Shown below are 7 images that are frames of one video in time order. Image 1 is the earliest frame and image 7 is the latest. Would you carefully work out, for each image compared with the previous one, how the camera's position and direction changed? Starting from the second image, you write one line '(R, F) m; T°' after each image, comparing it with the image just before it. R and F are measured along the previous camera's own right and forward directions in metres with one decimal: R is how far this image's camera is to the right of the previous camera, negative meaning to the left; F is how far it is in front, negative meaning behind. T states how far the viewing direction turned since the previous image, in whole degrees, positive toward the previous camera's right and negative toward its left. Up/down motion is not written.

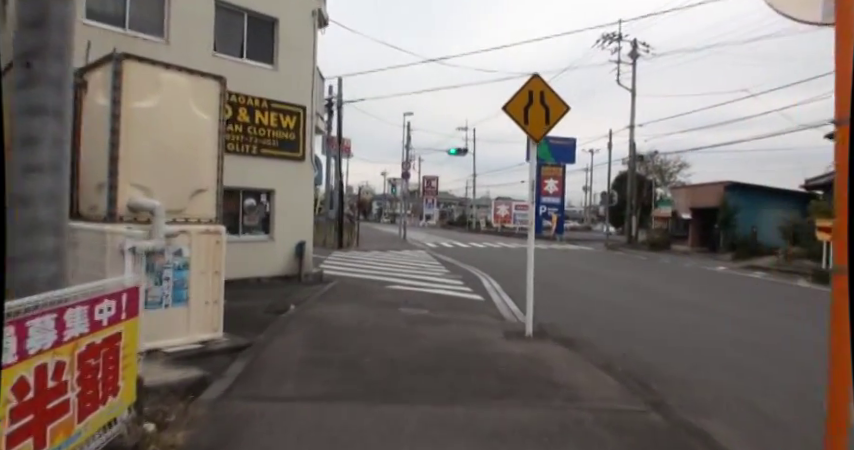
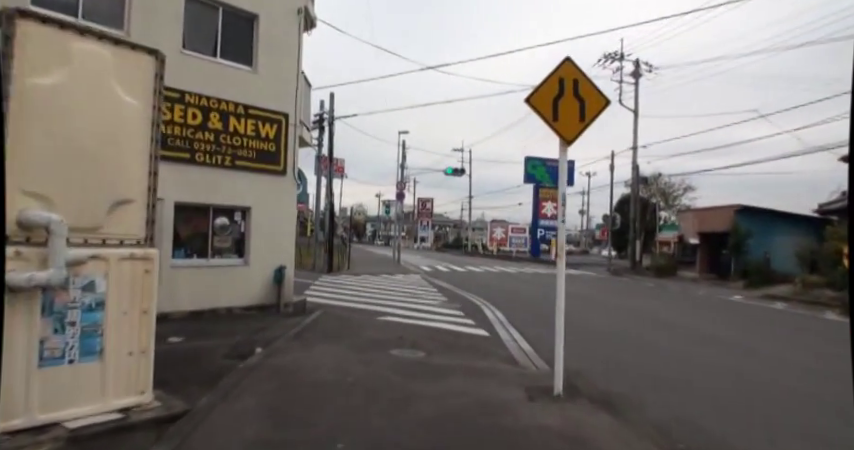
(-0.1, +1.6) m; +1°
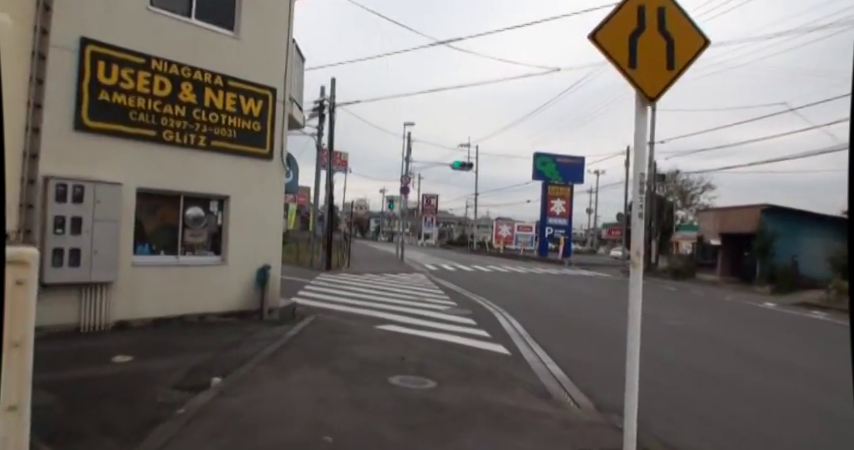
(-0.1, +1.6) m; 0°
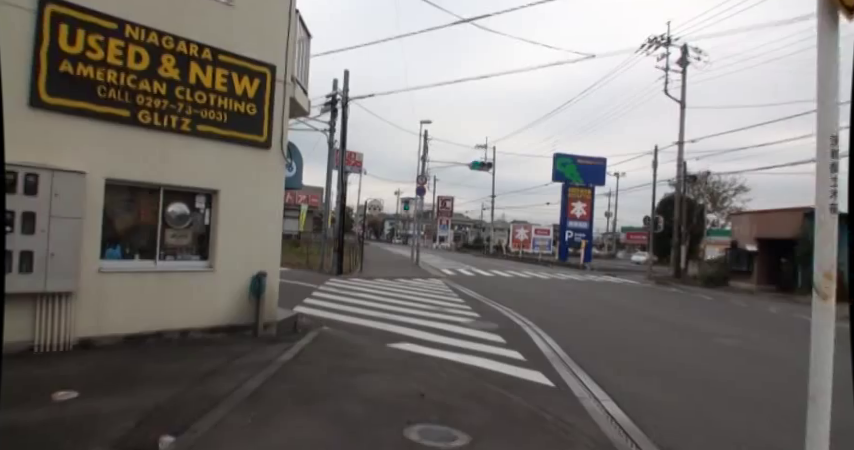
(-0.2, +1.5) m; -2°
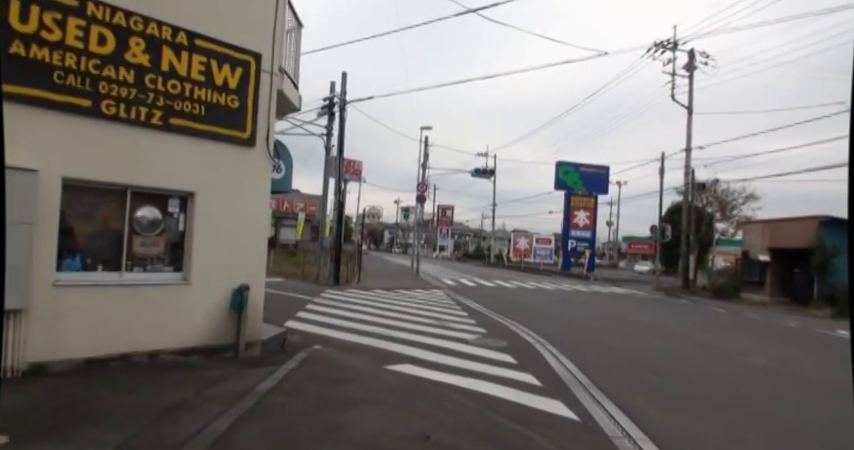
(-0.1, +0.9) m; 0°
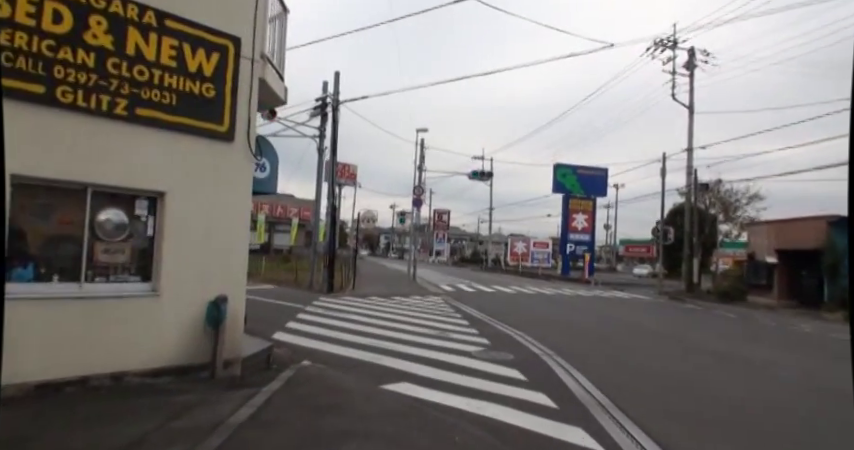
(-0.1, +0.8) m; 0°
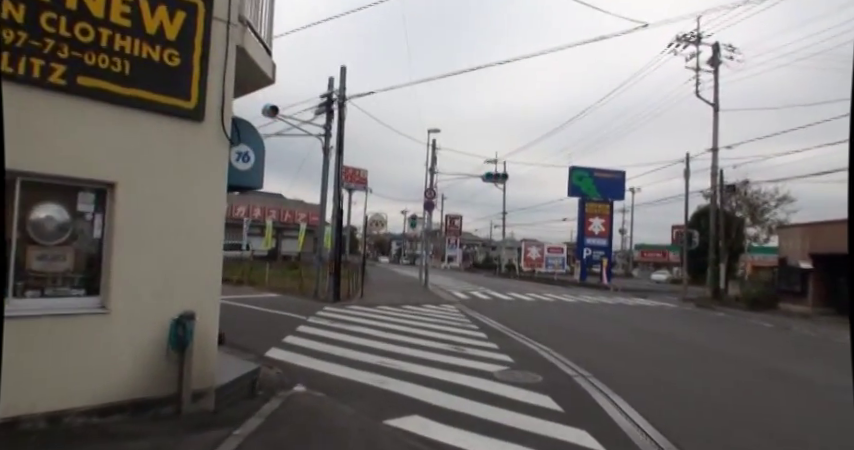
(0.0, +1.3) m; -1°
